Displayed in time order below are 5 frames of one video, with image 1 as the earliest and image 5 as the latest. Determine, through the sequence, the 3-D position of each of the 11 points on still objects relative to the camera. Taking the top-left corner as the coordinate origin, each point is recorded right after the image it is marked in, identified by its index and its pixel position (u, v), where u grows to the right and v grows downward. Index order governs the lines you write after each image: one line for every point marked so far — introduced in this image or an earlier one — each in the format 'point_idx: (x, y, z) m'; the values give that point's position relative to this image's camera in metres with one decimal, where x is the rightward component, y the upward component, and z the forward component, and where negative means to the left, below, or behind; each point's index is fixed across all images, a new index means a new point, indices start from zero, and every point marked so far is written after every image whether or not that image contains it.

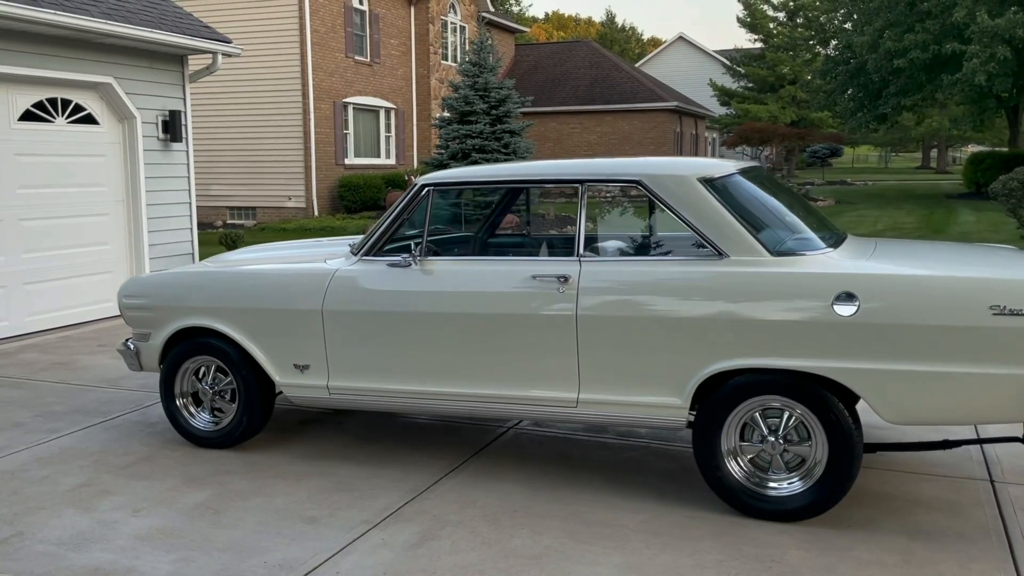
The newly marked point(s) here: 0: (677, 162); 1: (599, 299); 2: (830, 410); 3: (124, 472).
0: (+0.8, +0.6, +4.4) m
1: (+0.4, -0.1, +4.2) m
2: (+1.4, -0.6, +3.8) m
3: (-2.1, -1.0, +4.7) m
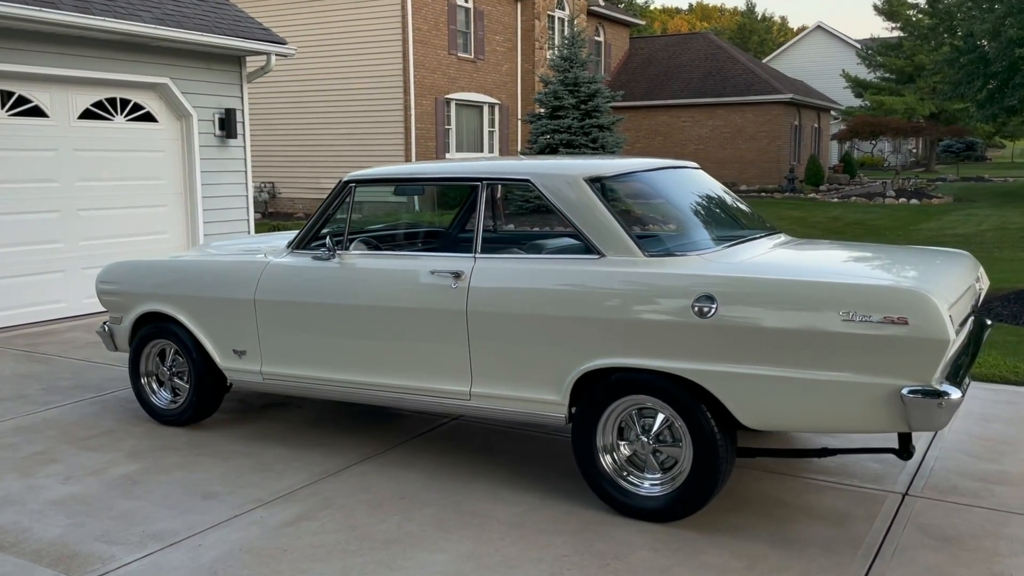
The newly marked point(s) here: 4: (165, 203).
0: (+0.3, +0.6, +4.4) m
1: (-0.1, 0.0, +4.3) m
2: (+0.8, -0.6, +3.8) m
3: (-2.6, -0.9, +5.2) m
4: (-4.3, +1.0, +10.7) m
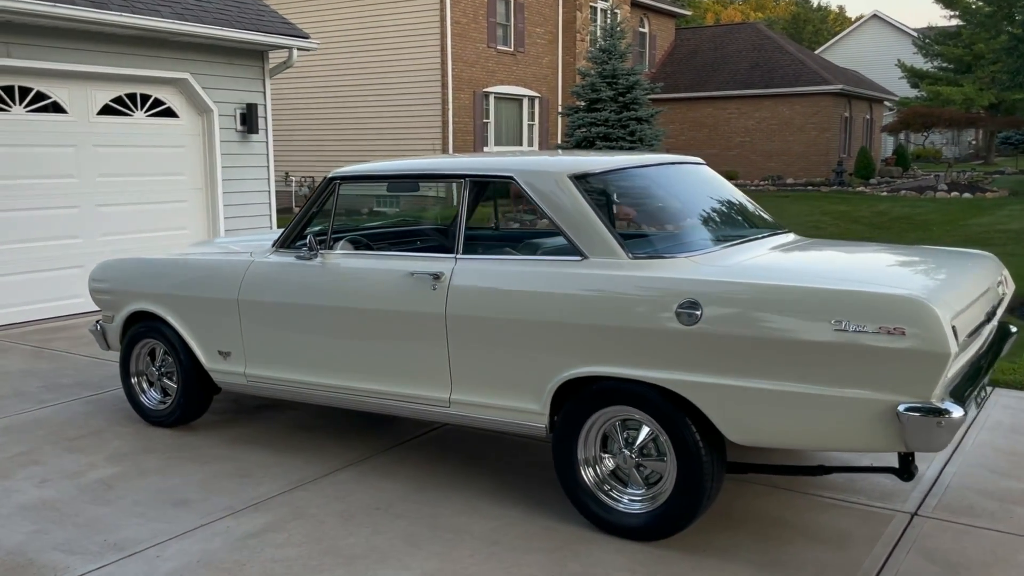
0: (+0.2, +0.6, +4.2) m
1: (-0.2, 0.0, +4.1) m
2: (+0.7, -0.6, +3.5) m
3: (-2.6, -0.9, +5.1) m
4: (-4.0, +1.1, +10.7) m
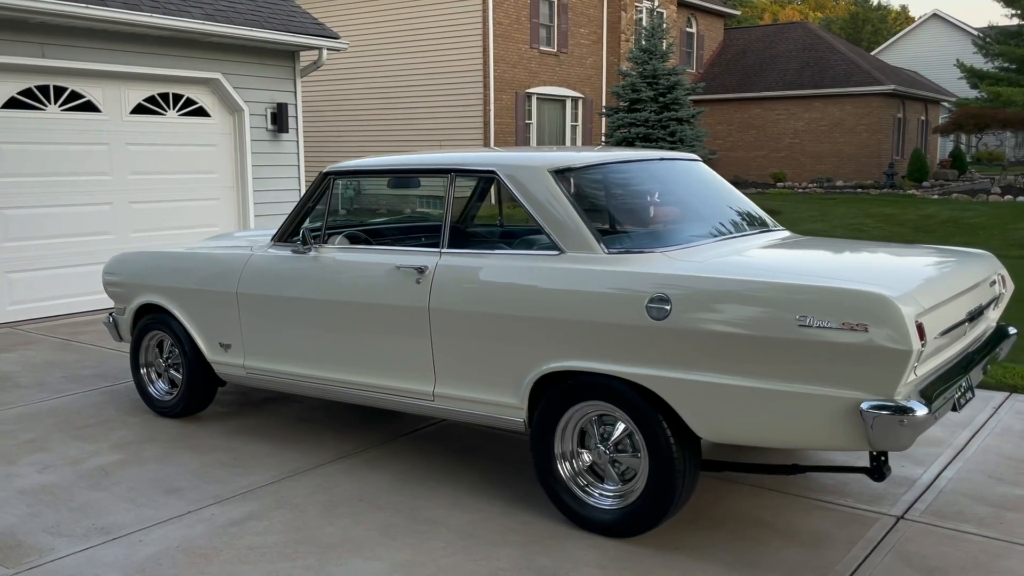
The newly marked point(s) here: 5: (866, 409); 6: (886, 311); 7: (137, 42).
0: (+0.1, +0.6, +4.2) m
1: (-0.3, 0.0, +4.1) m
2: (+0.6, -0.6, +3.5) m
3: (-2.6, -0.9, +5.2) m
4: (-3.7, +1.2, +10.9) m
5: (+1.2, -0.4, +3.0) m
6: (+1.3, -0.1, +2.9) m
7: (-4.2, +2.7, +9.8) m
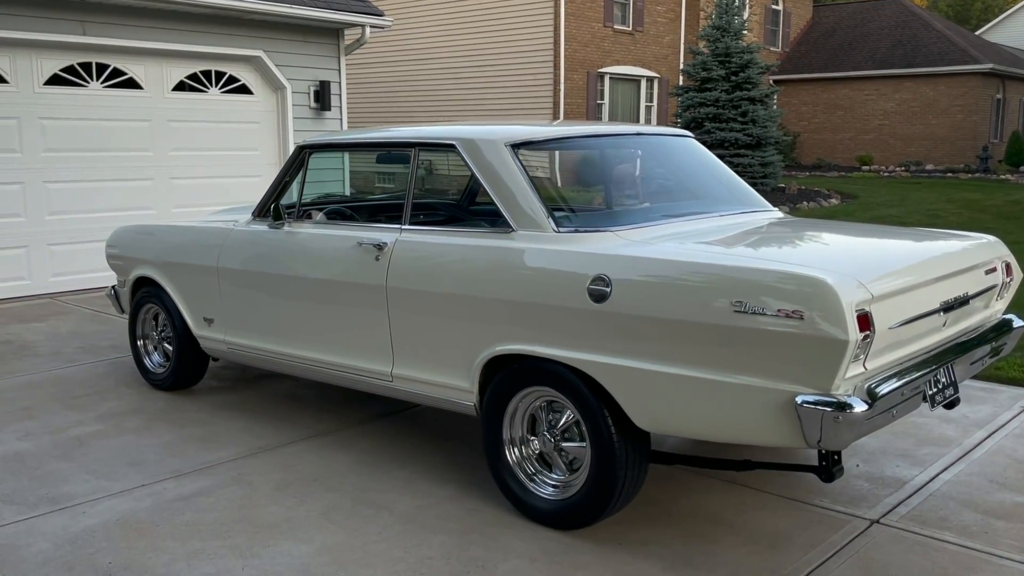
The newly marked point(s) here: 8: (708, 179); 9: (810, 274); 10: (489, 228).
0: (0.0, +0.7, +4.0) m
1: (-0.5, +0.1, +4.0) m
2: (+0.3, -0.5, +3.3) m
3: (-2.7, -0.7, +5.3) m
4: (-3.2, +1.5, +11.0) m
5: (+0.9, -0.4, +2.7) m
6: (+1.0, 0.0, +2.7) m
7: (-3.8, +3.0, +9.9) m
8: (+1.0, +0.5, +4.3) m
9: (+1.0, 0.0, +2.7) m
10: (-0.1, +0.3, +3.8) m
